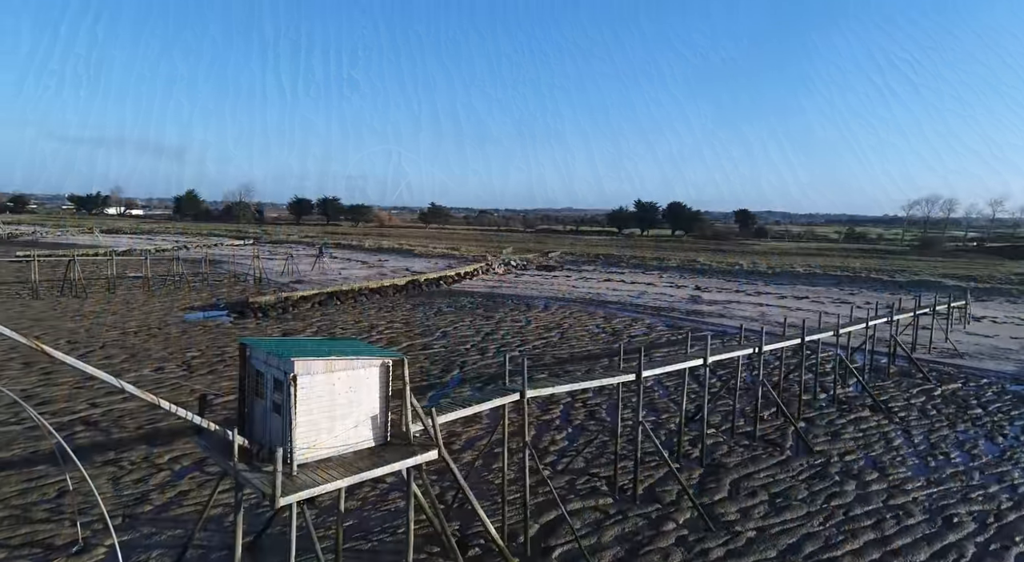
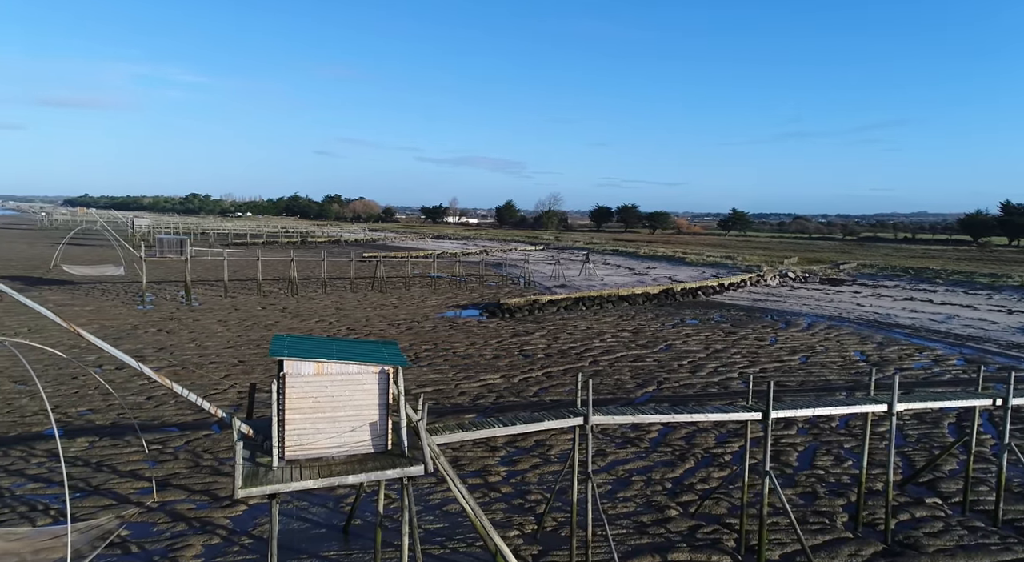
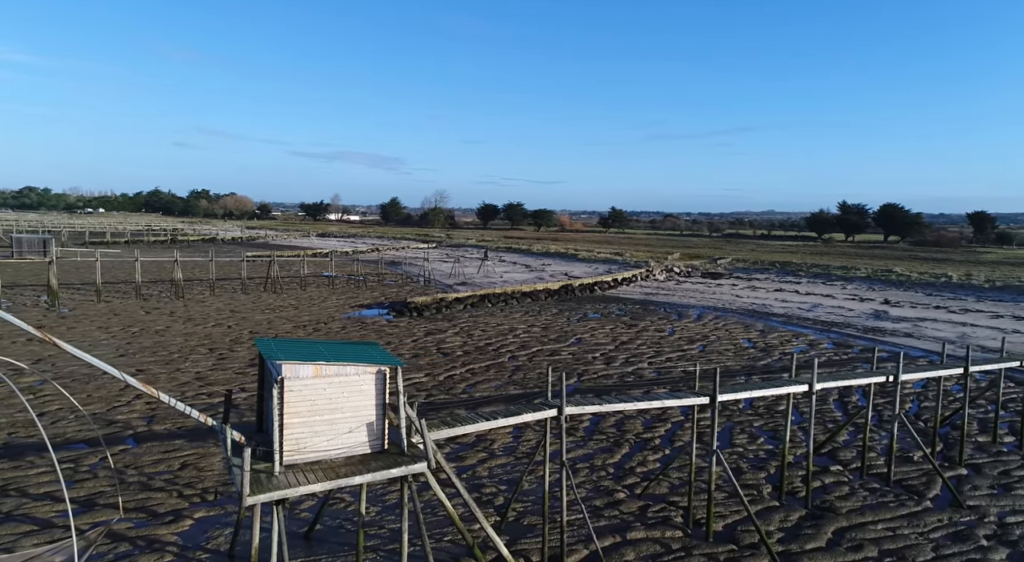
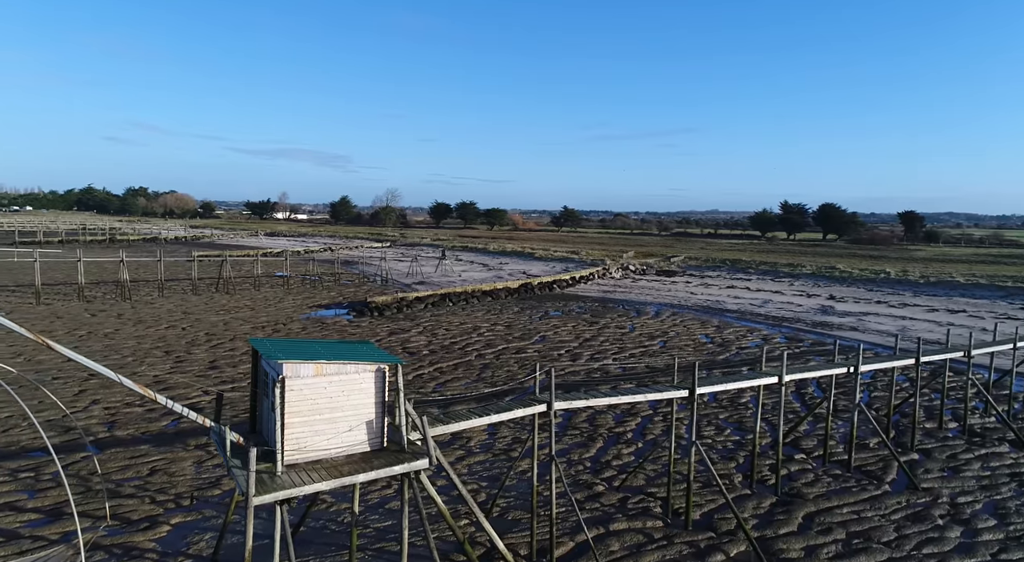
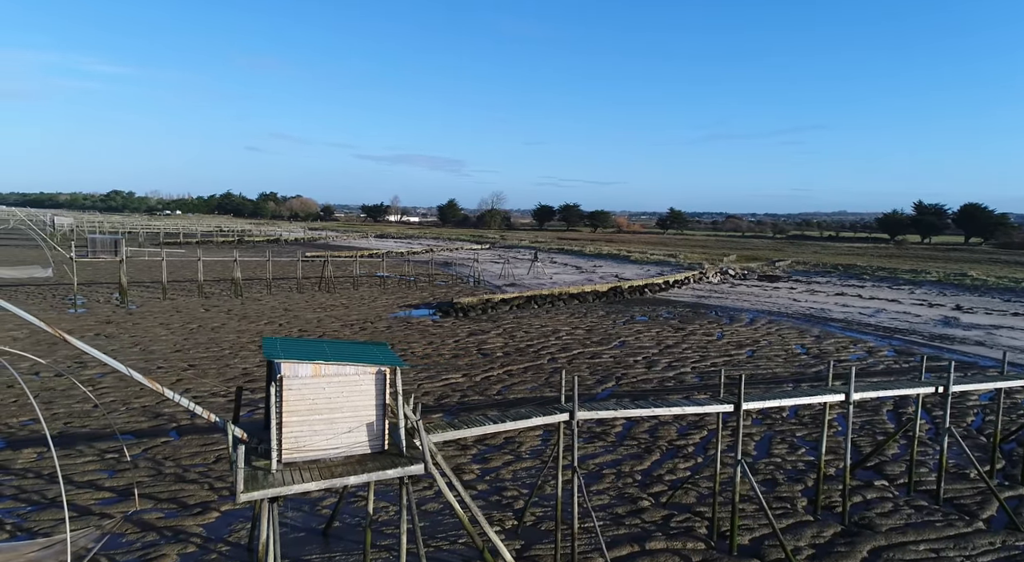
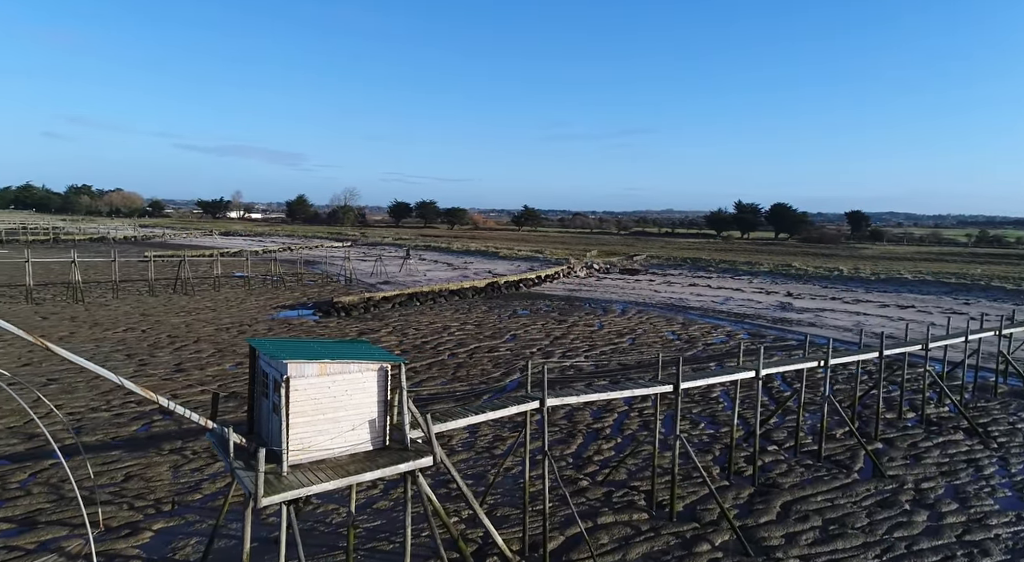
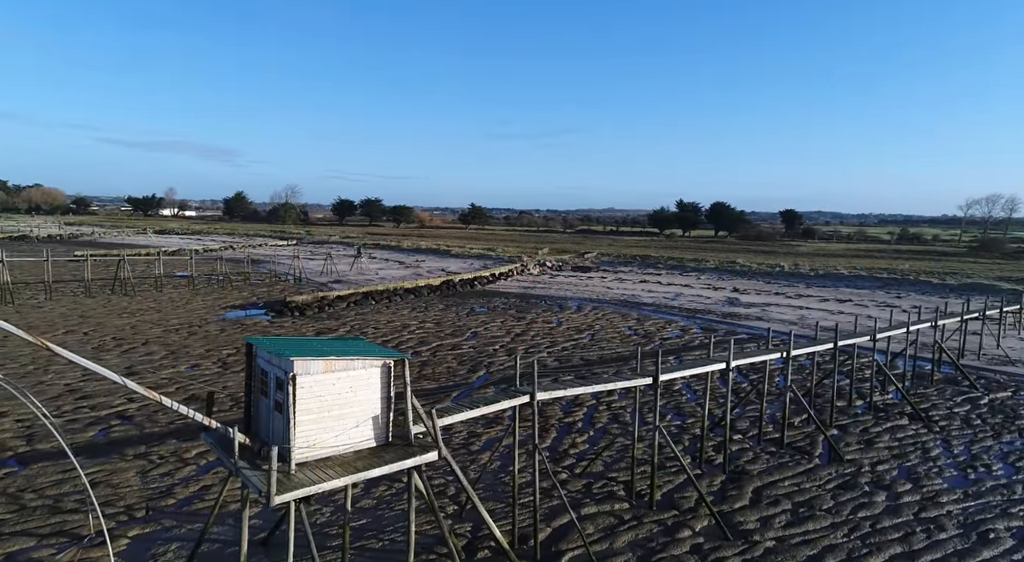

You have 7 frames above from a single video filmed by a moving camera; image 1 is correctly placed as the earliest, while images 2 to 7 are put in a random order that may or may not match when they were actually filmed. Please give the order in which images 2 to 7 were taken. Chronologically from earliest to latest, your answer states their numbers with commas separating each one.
7, 6, 4, 3, 5, 2
